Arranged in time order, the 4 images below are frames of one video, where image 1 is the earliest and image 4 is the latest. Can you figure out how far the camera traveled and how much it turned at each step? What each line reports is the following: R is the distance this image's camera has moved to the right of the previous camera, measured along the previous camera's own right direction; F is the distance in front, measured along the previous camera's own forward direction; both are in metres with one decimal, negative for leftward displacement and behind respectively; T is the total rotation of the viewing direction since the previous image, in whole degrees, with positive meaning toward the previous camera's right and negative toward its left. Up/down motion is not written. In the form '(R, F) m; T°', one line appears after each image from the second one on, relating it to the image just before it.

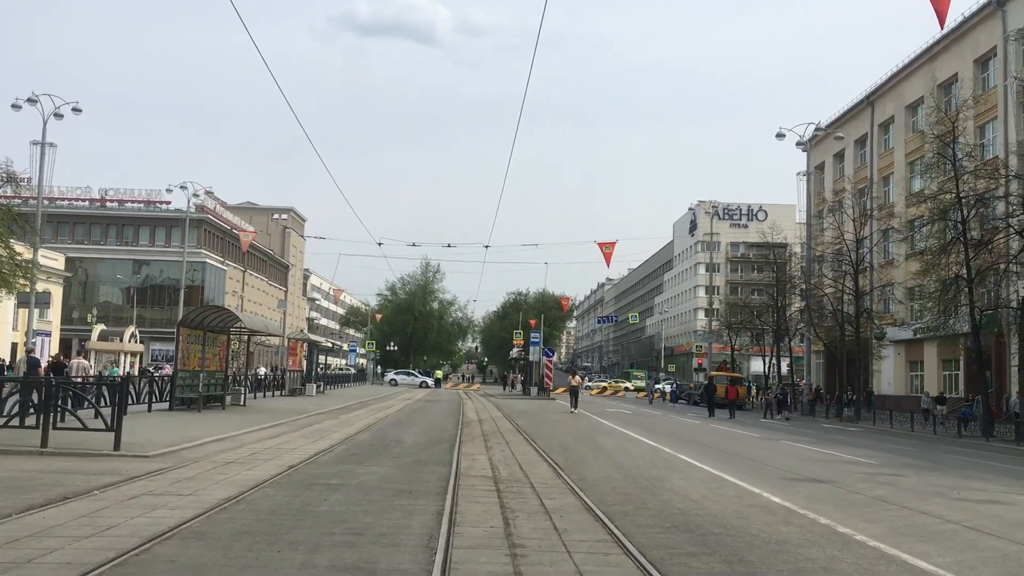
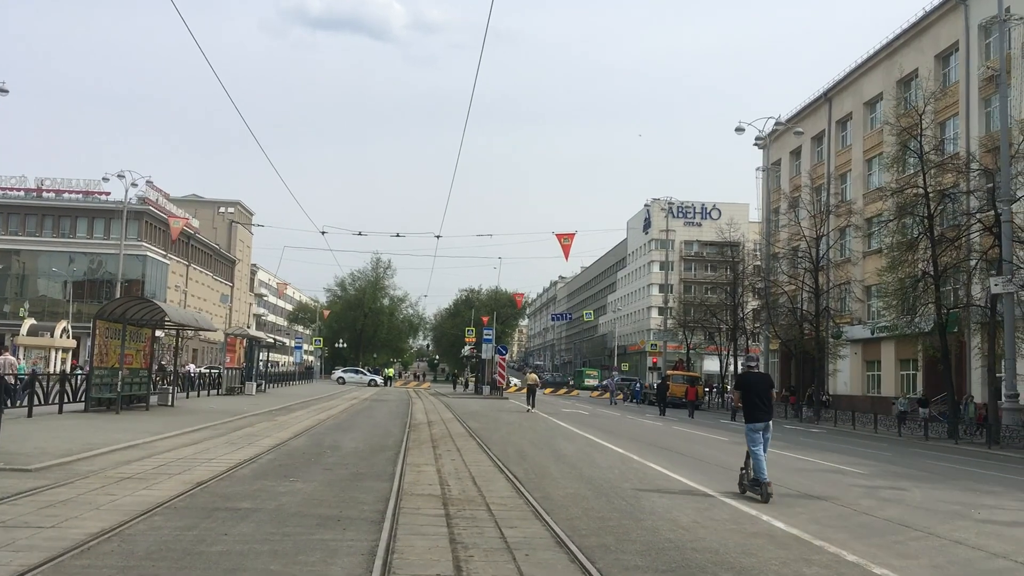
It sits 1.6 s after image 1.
(0.0, +1.7) m; +3°
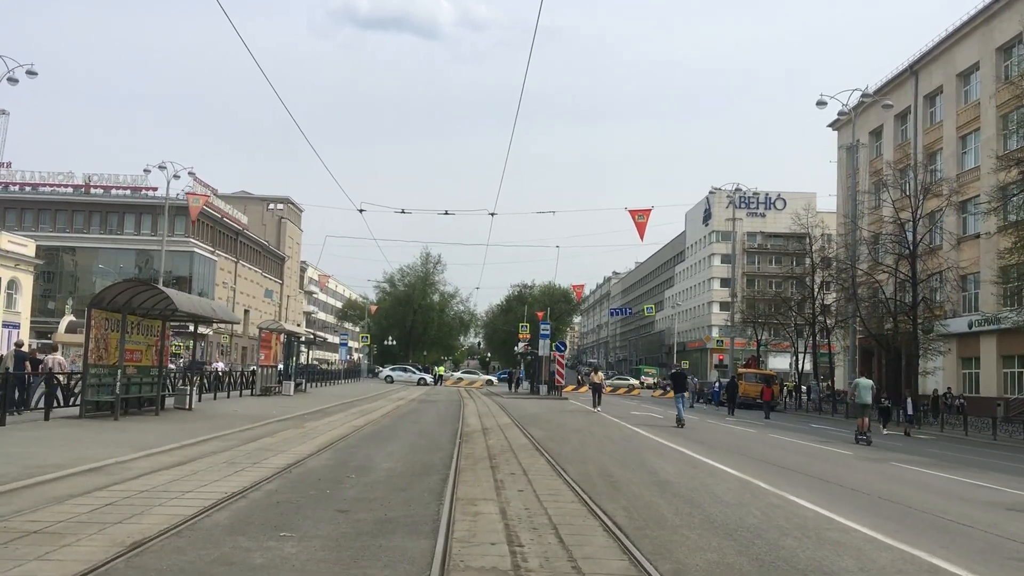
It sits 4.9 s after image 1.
(-0.4, +3.6) m; -3°
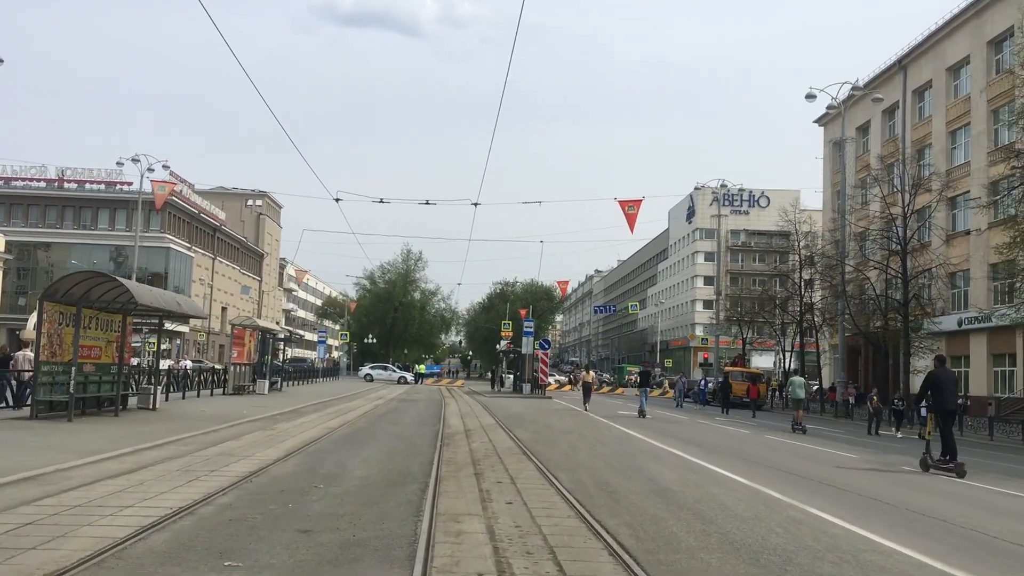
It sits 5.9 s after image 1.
(-0.1, +1.1) m; +1°
